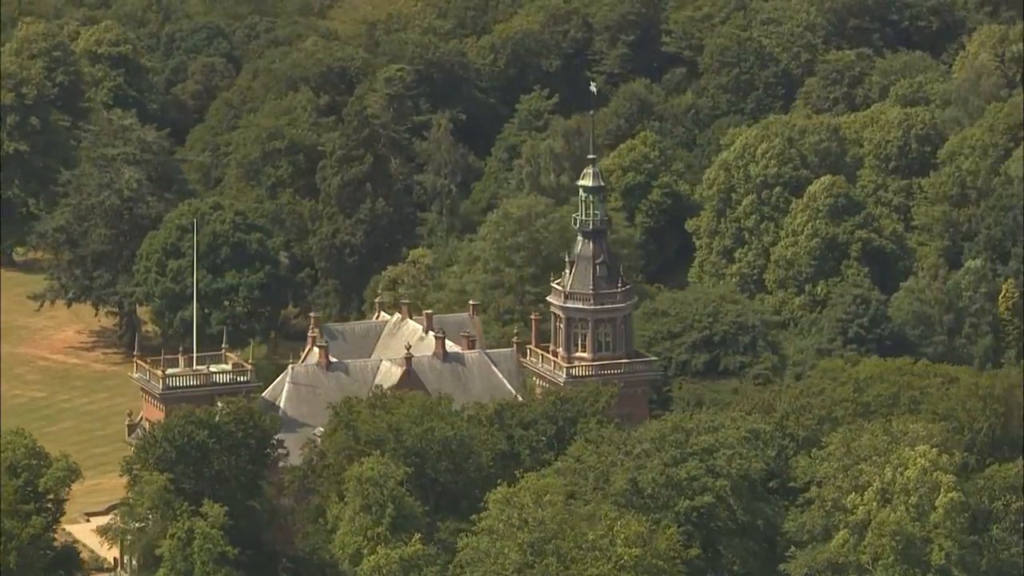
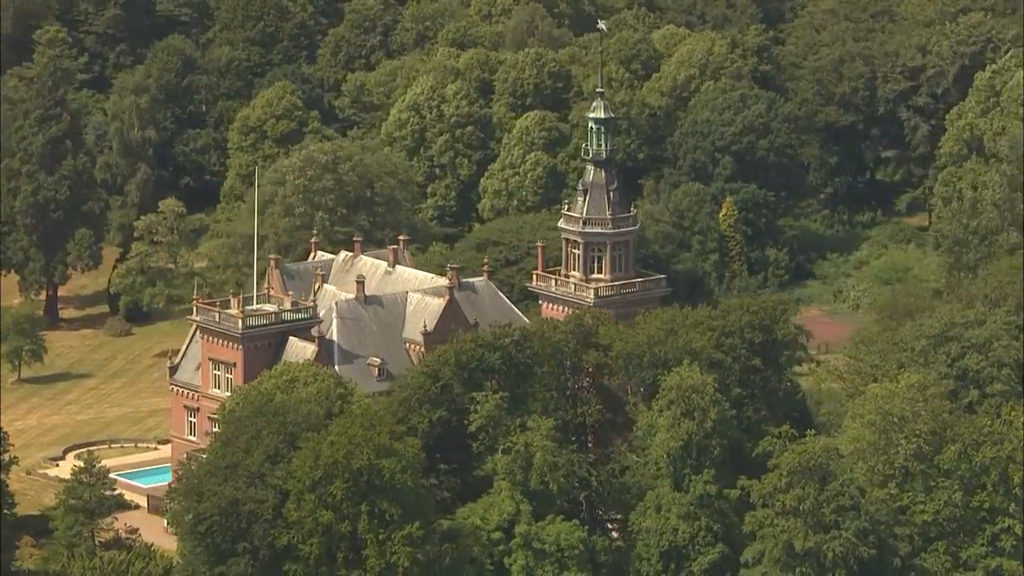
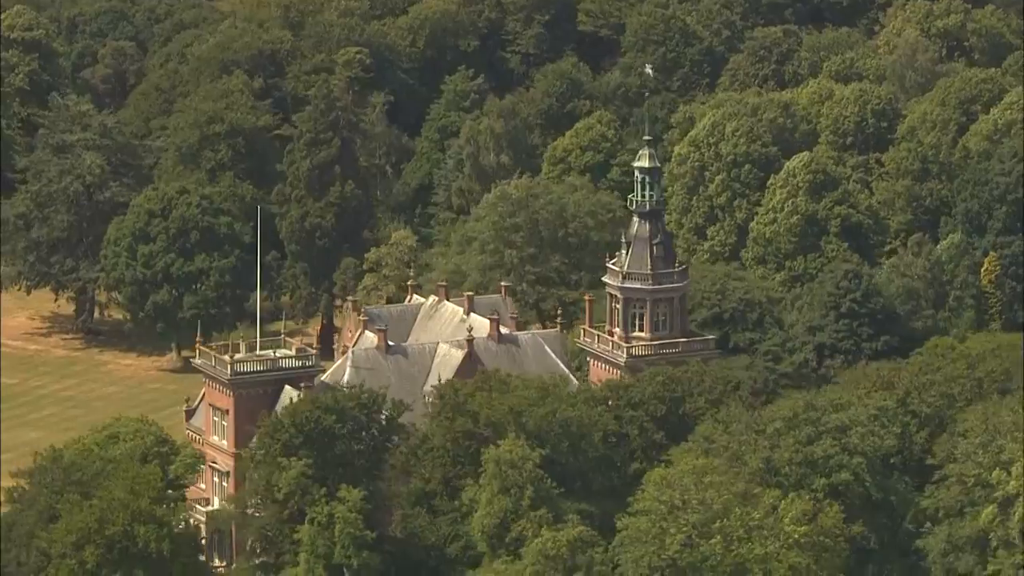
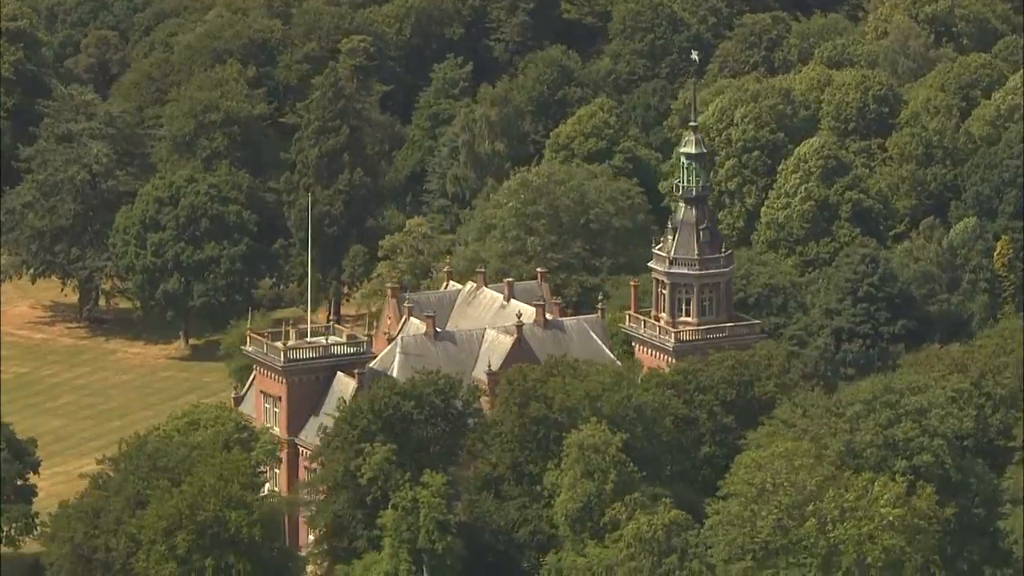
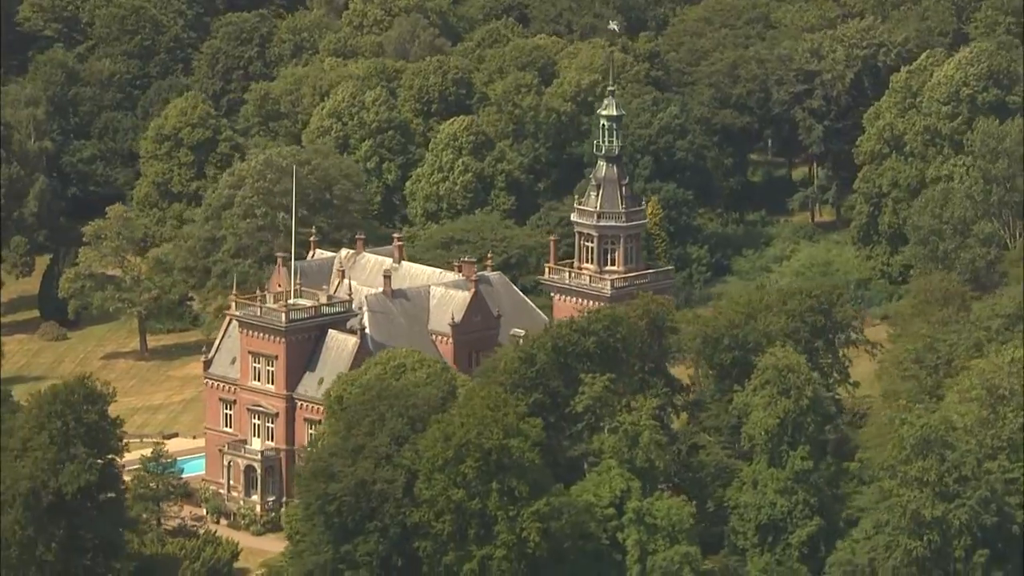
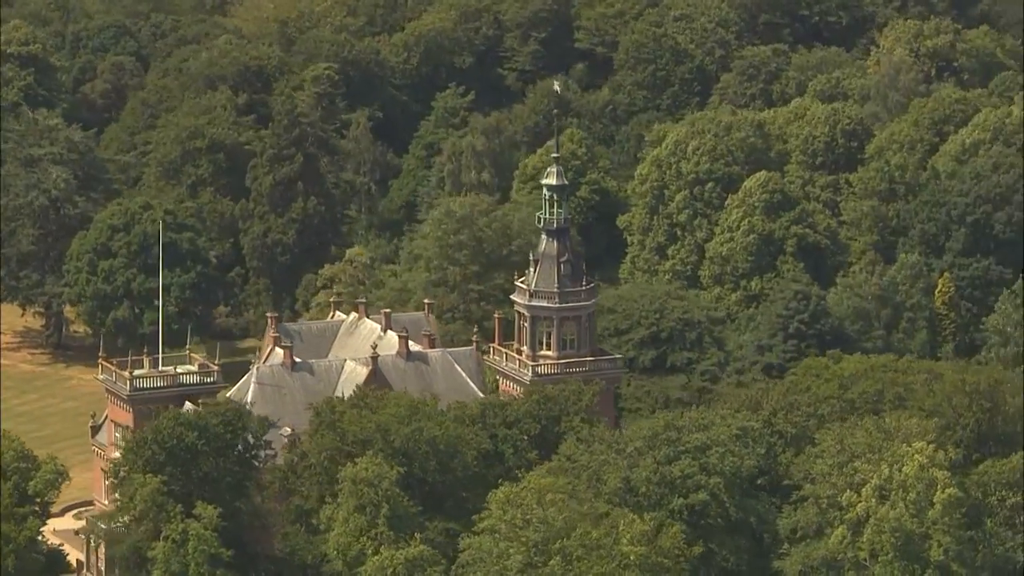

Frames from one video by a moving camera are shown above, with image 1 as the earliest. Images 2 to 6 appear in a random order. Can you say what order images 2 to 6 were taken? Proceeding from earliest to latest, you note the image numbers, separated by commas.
6, 3, 4, 2, 5
